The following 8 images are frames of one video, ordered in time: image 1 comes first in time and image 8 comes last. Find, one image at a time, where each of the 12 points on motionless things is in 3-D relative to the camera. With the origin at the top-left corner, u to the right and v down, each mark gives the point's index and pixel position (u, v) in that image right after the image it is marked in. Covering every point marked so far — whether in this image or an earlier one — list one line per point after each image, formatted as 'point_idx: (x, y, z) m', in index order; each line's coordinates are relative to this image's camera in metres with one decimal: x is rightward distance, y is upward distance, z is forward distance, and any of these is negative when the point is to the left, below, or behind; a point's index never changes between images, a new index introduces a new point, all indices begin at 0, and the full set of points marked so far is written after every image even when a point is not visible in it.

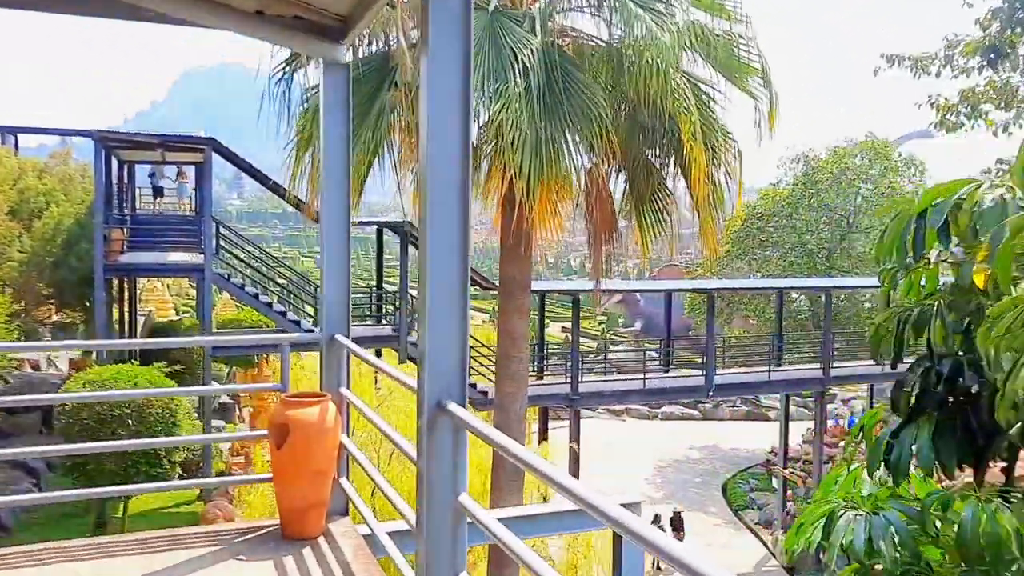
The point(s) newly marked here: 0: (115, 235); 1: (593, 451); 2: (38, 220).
0: (-5.3, +0.7, +11.1) m
1: (+1.9, -3.9, +20.0) m
2: (-7.4, +1.1, +13.0) m
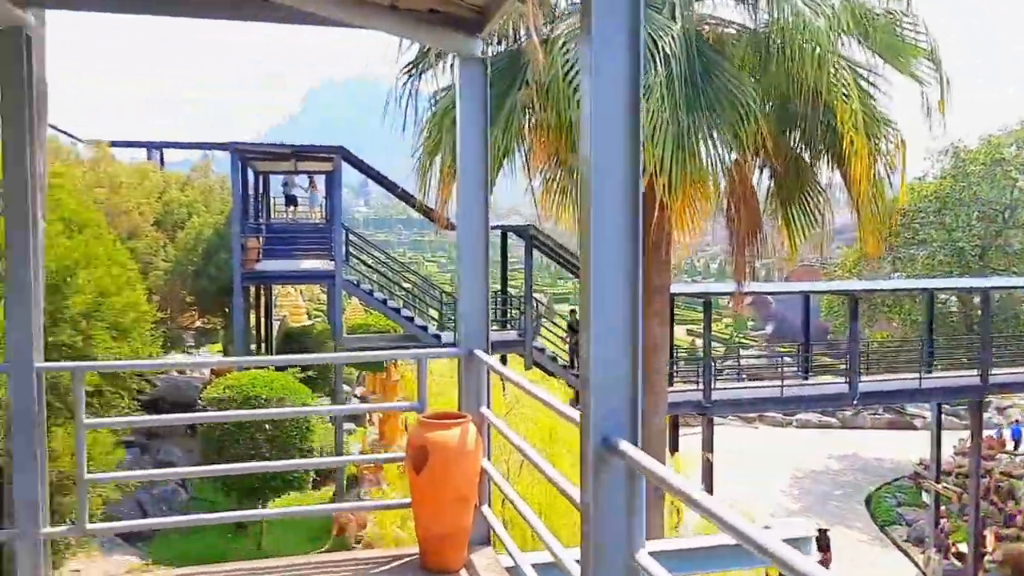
0: (-3.6, +0.6, +11.5) m
1: (+4.9, -4.0, +19.3) m
2: (-5.4, +1.0, +13.7) m
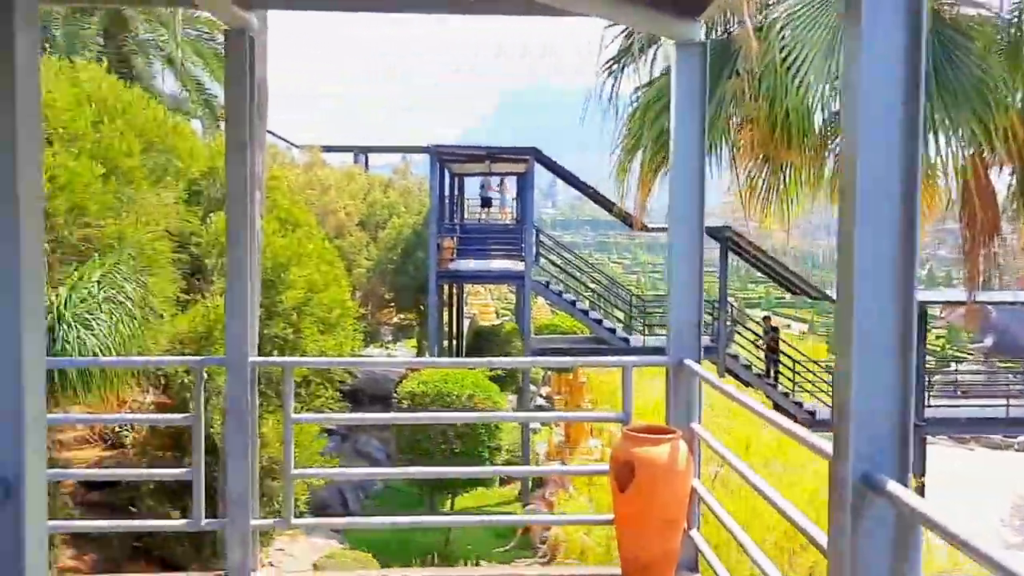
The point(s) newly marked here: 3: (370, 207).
0: (-0.9, +0.6, +11.8) m
1: (+9.0, -4.1, +17.6) m
2: (-2.2, +1.0, +14.4) m
3: (-2.5, +1.4, +14.6) m
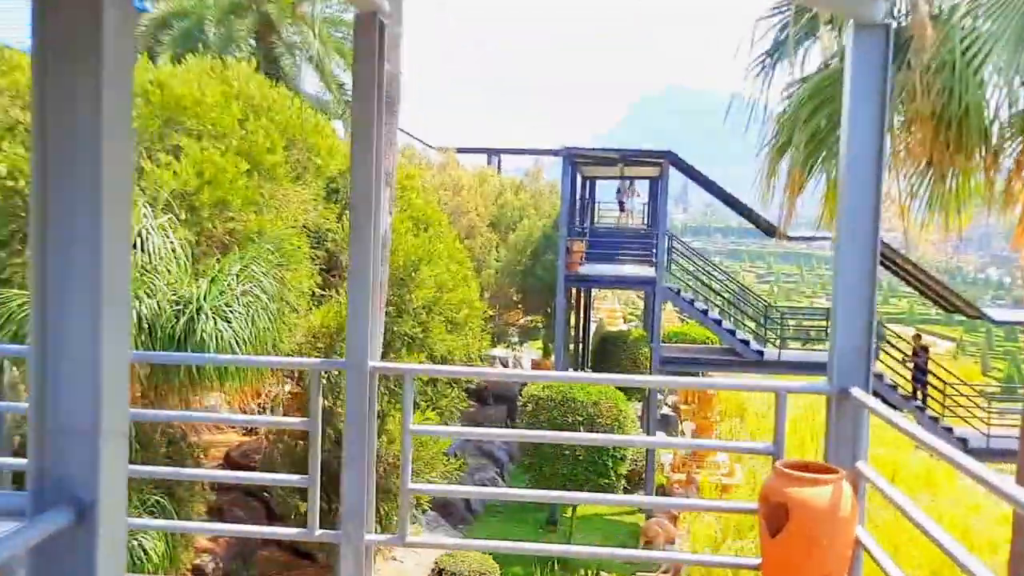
0: (+0.9, +0.6, +11.7) m
1: (+11.4, -4.6, +15.8) m
2: (0.0, +1.0, +14.4) m
3: (-0.2, +1.4, +14.6) m
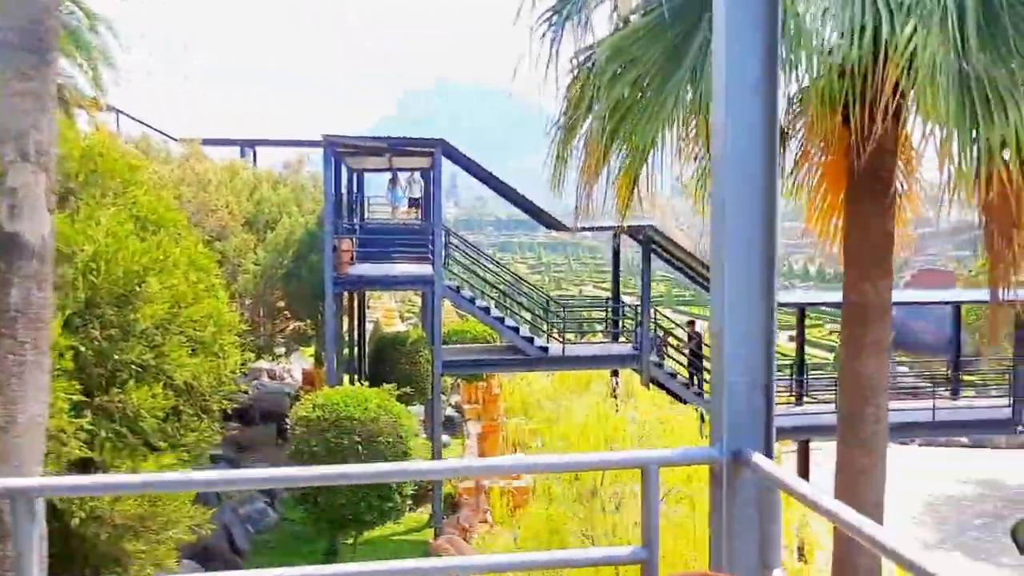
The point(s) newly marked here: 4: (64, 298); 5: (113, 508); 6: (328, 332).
0: (-2.1, +0.5, +10.7) m
1: (+7.1, -4.1, +17.5) m
2: (-3.7, +0.9, +13.0) m
3: (-4.0, +1.3, +13.2) m
4: (-3.1, -0.1, +5.7) m
5: (-2.7, -1.5, +5.5) m
6: (-2.3, -0.6, +10.3) m
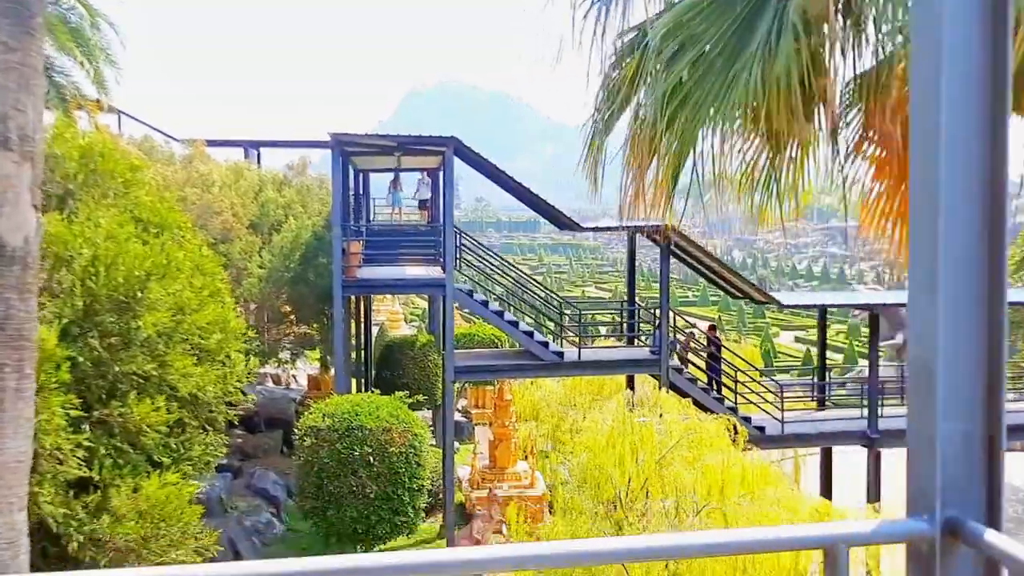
0: (-2.0, +0.5, +10.3) m
1: (+7.3, -4.1, +17.2) m
2: (-3.6, +0.8, +12.7) m
3: (-3.9, +1.2, +12.9) m
4: (-2.9, -0.1, +5.4) m
5: (-2.5, -1.5, +5.2) m
6: (-2.1, -0.6, +10.0) m
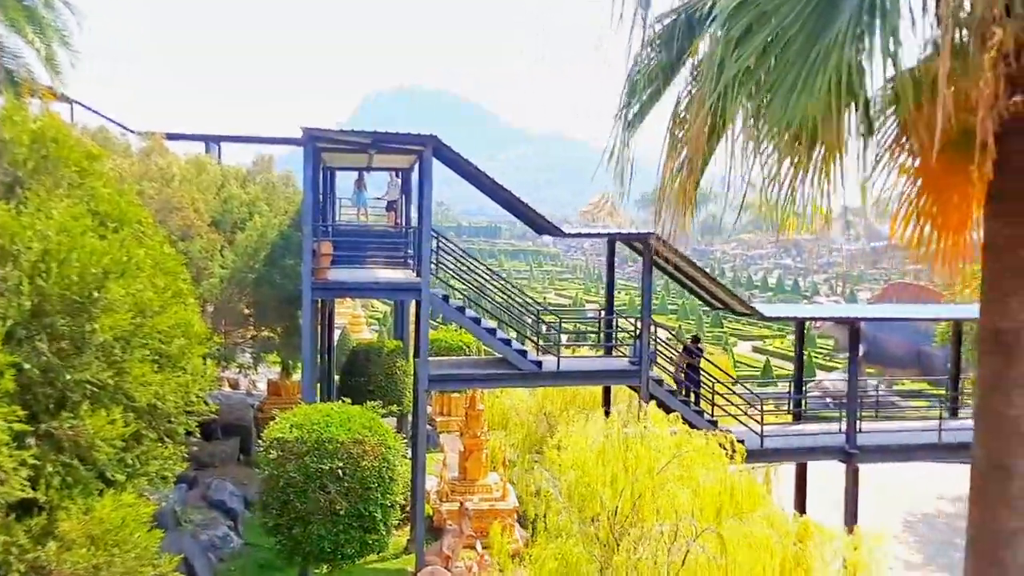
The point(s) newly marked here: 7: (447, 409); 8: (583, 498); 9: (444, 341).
0: (-2.3, +0.5, +9.8) m
1: (+6.5, -4.4, +17.1) m
2: (-4.0, +0.8, +12.1) m
3: (-4.2, +1.2, +12.3) m
4: (-2.9, -0.1, +4.8) m
5: (-2.5, -1.5, +4.7) m
6: (-2.4, -0.6, +9.5) m
7: (-1.1, -2.0, +14.0) m
8: (+0.5, -1.6, +6.2) m
9: (-1.1, -0.9, +13.2) m
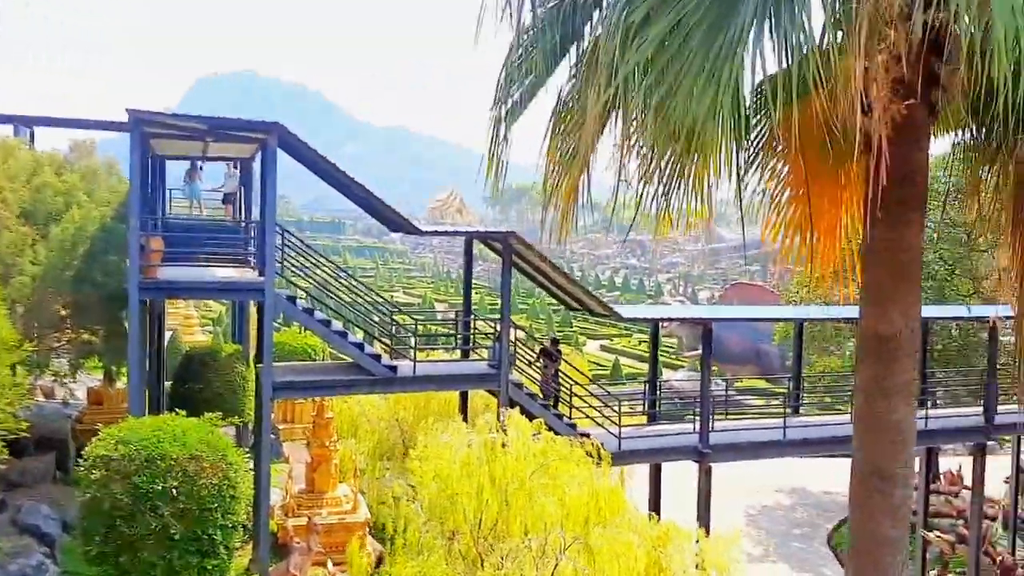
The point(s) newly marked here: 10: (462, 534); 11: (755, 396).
0: (-3.9, +0.5, +9.0) m
1: (+3.4, -4.4, +17.7) m
2: (-6.0, +0.8, +10.9) m
3: (-6.3, +1.2, +11.0) m
4: (-3.6, -0.1, +3.9) m
5: (-3.2, -1.5, +3.8) m
6: (-3.9, -0.6, +8.5) m
7: (-3.5, -2.0, +13.2) m
8: (-0.5, -1.6, +5.9) m
9: (-3.3, -0.9, +12.5) m
10: (-0.3, -1.7, +5.7) m
11: (+3.2, -1.4, +10.8) m
